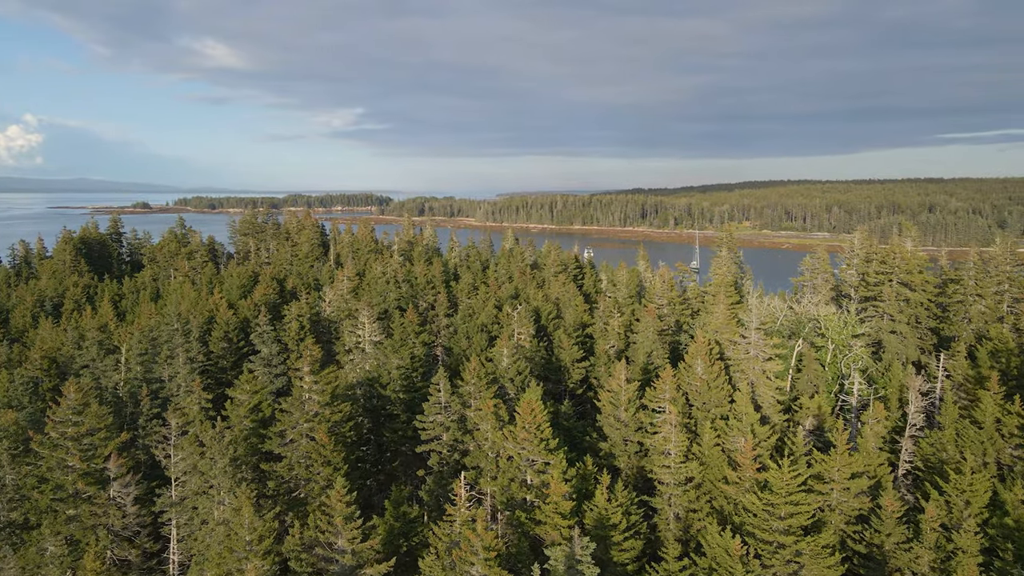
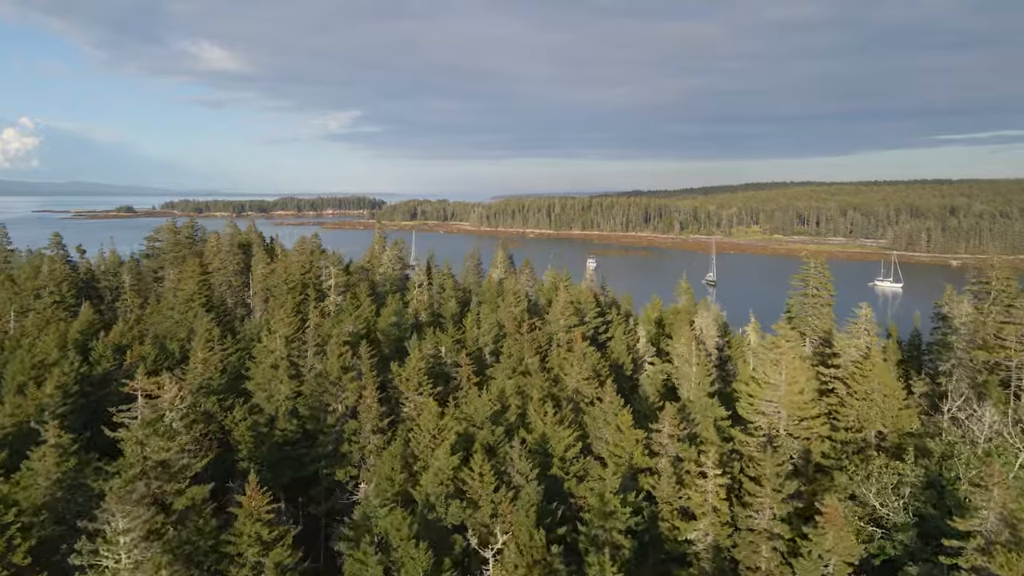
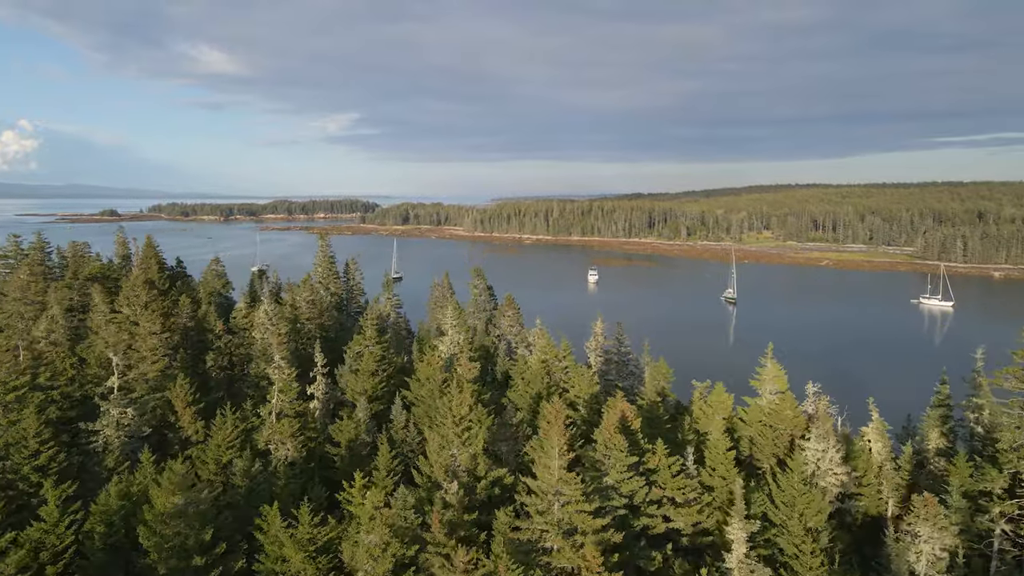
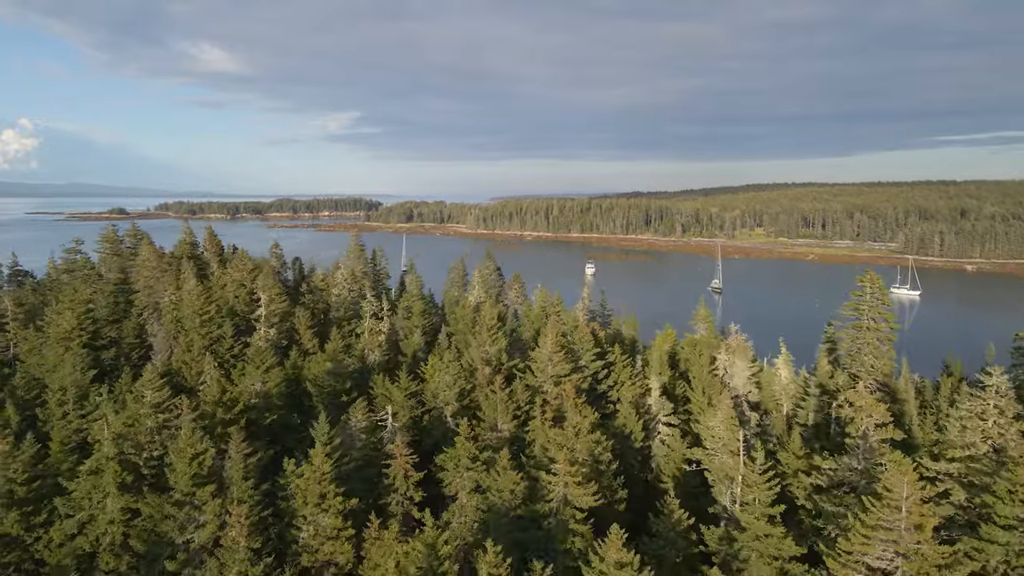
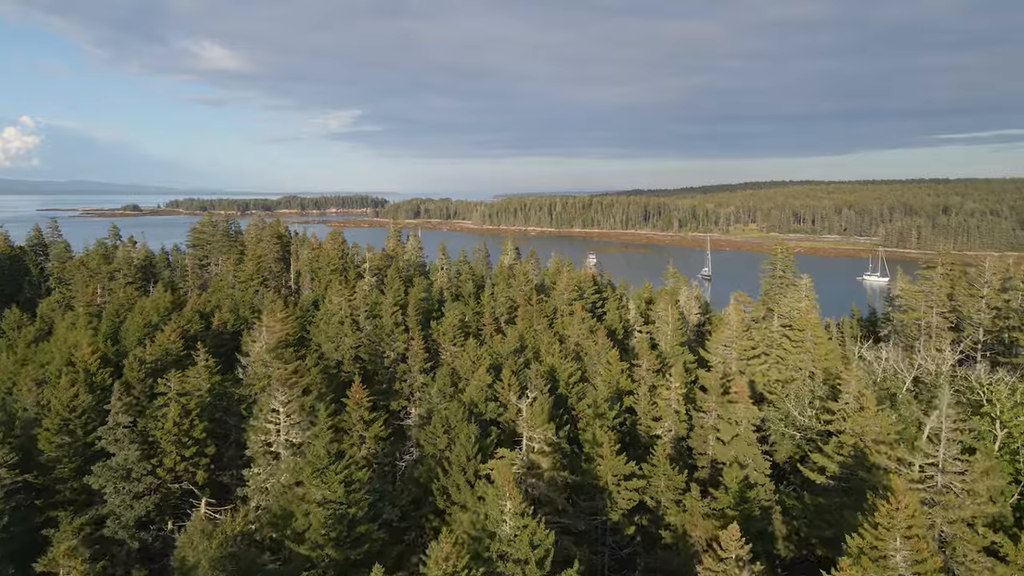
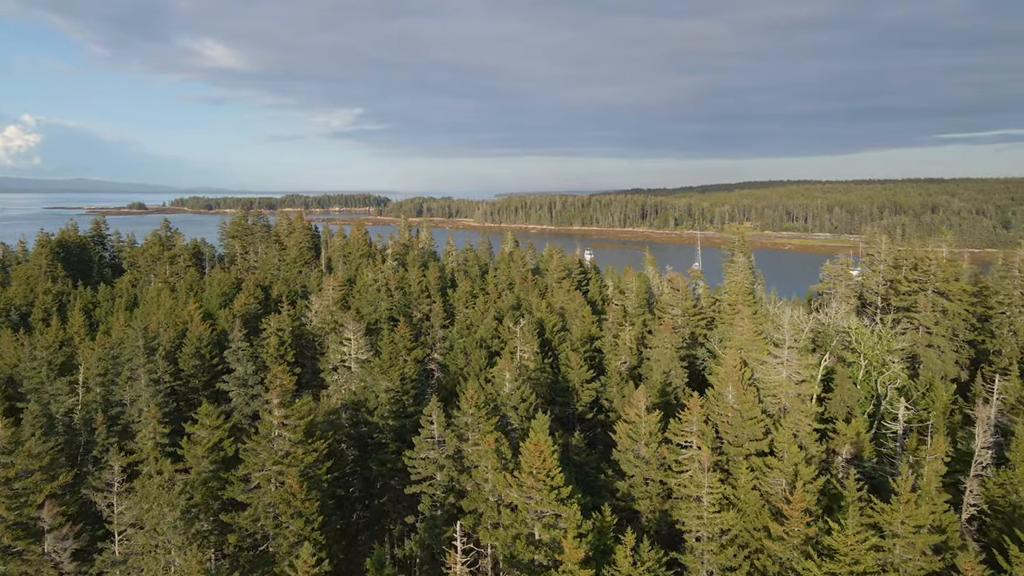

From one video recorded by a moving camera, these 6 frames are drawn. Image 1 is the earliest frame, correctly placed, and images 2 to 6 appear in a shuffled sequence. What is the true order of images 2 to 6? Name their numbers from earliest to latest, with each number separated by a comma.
6, 5, 2, 4, 3
